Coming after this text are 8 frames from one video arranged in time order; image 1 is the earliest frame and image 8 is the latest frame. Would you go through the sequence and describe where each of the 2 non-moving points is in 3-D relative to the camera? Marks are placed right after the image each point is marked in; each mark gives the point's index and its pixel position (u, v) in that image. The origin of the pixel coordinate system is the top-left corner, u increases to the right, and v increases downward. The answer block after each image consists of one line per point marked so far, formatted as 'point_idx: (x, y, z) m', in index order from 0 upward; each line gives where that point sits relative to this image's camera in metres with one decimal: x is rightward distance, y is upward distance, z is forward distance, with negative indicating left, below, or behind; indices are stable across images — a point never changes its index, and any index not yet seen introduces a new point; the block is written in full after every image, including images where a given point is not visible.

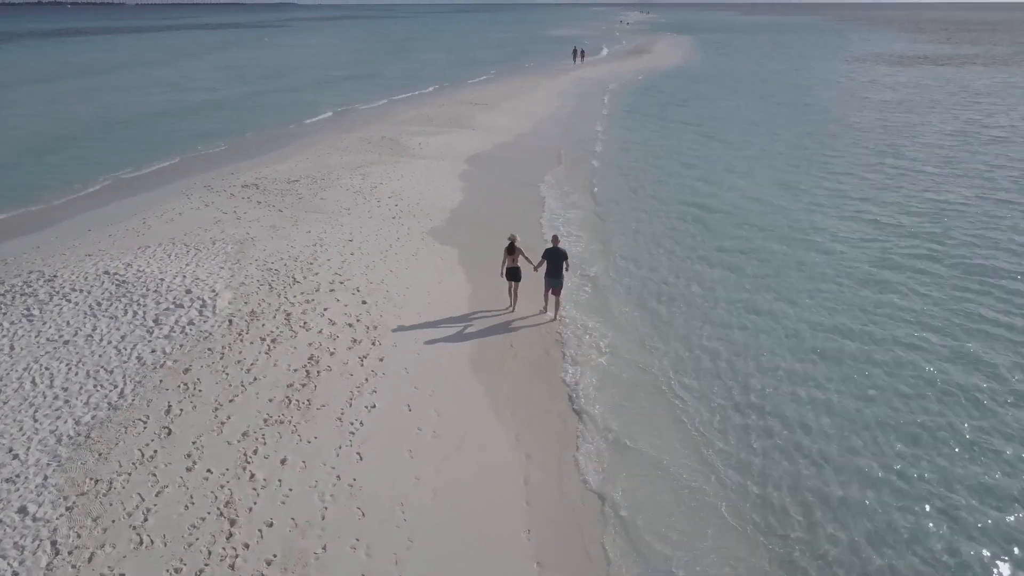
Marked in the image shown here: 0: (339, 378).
0: (-1.9, -1.0, +8.8) m
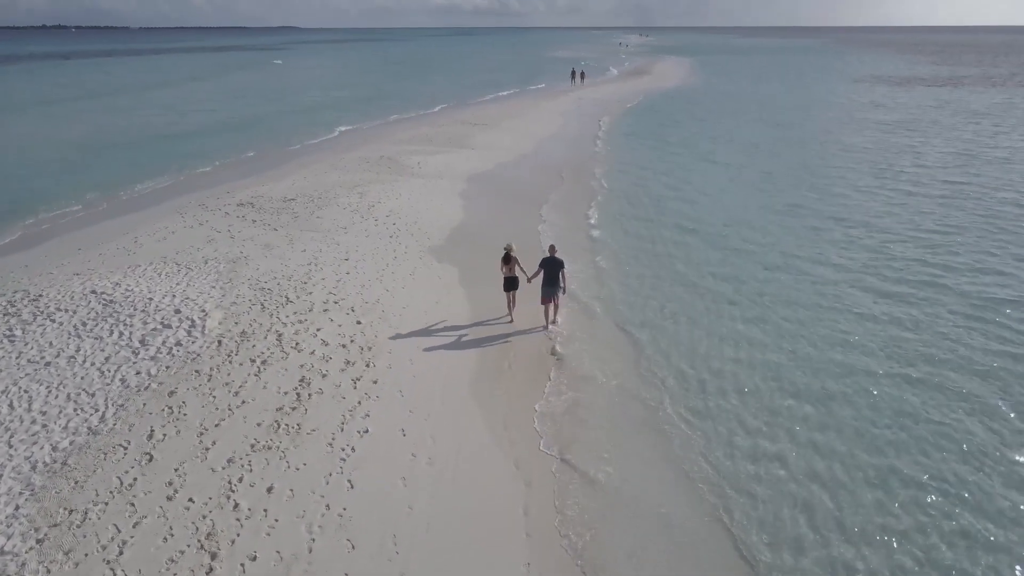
0: (-1.9, -1.2, +8.4) m
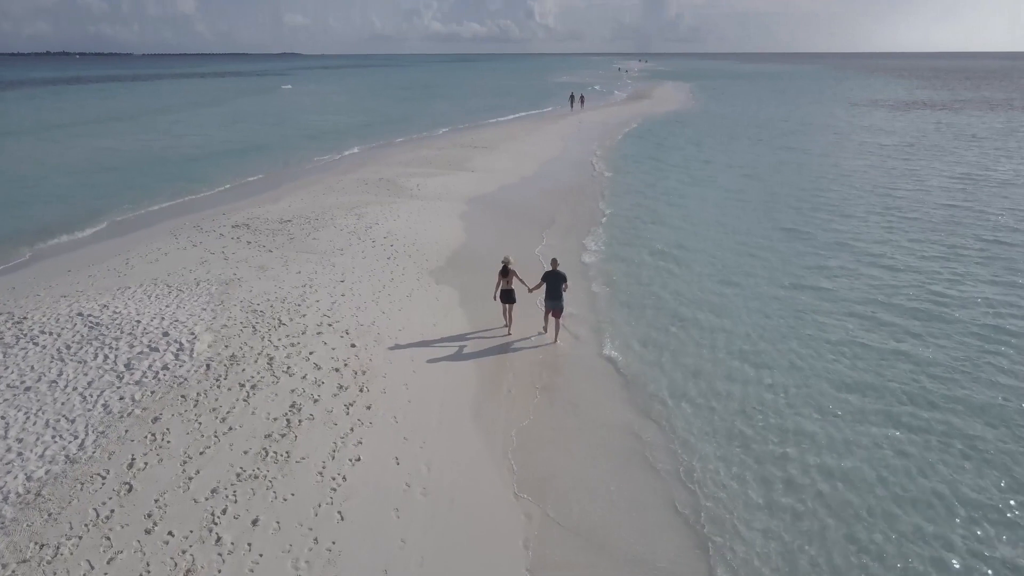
0: (-1.9, -1.4, +8.1) m
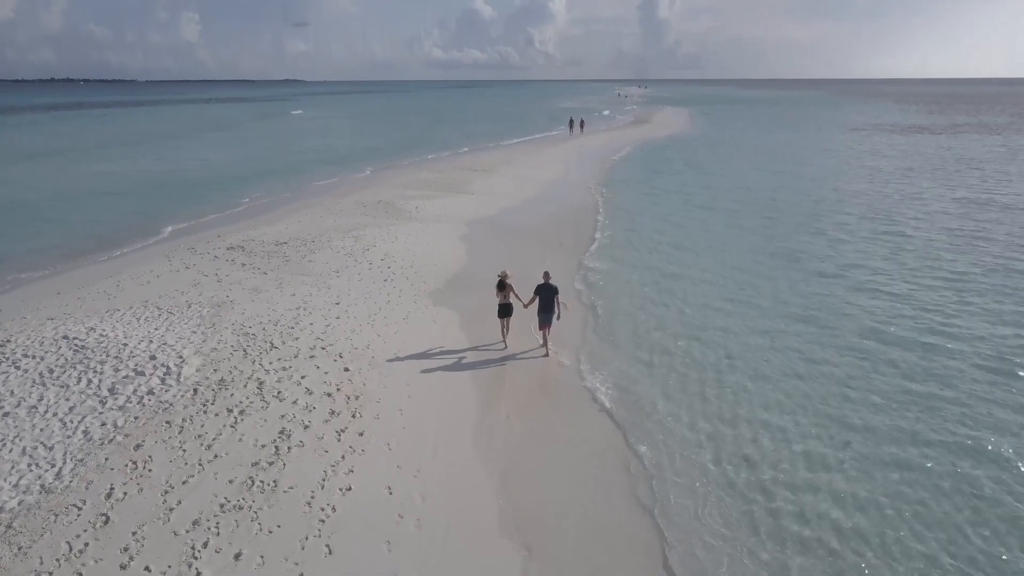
0: (-1.9, -1.6, +7.7) m
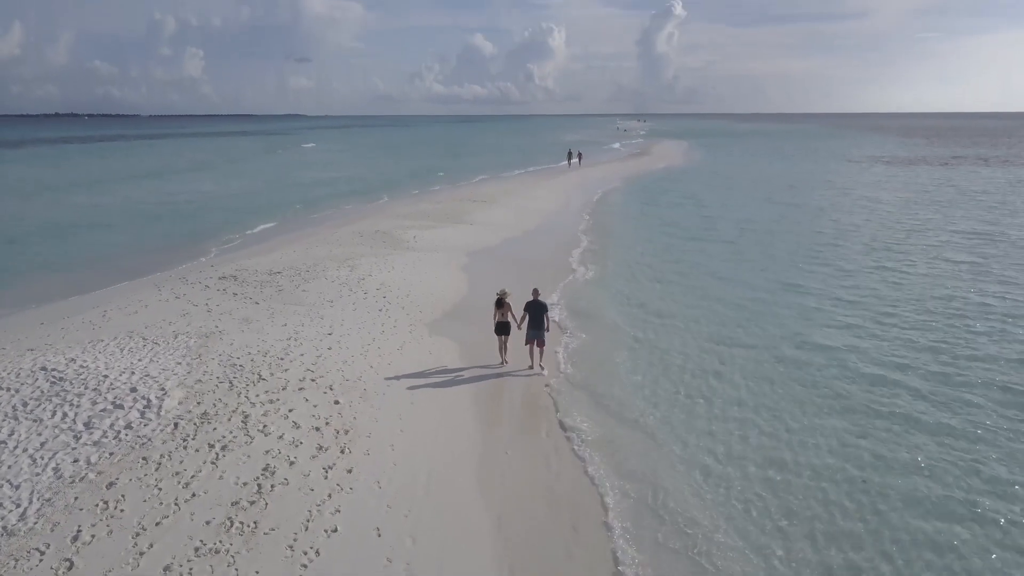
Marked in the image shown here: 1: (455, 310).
0: (-1.9, -1.8, +7.3) m
1: (-1.0, -0.4, +14.6) m
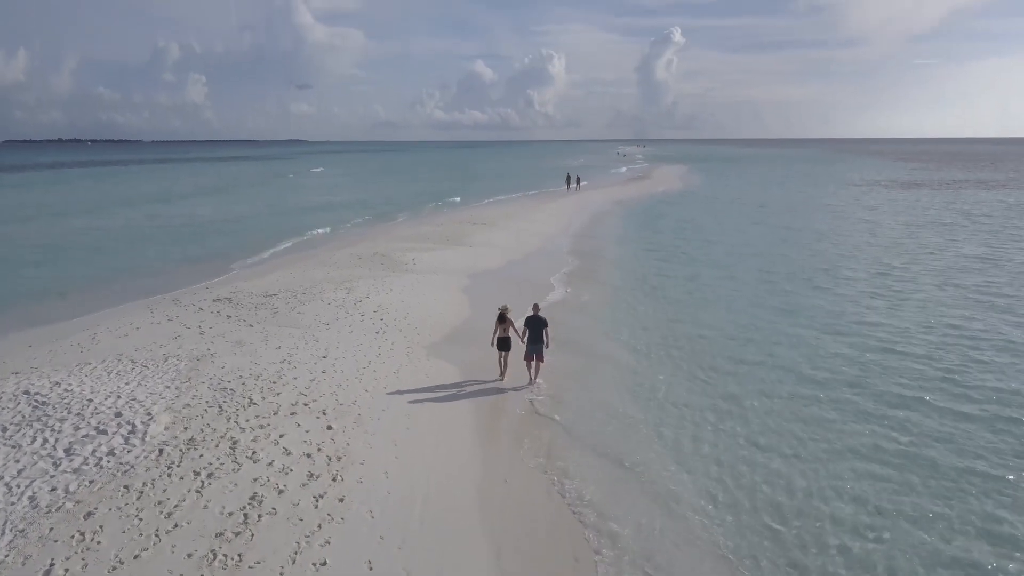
0: (-1.9, -2.0, +6.9) m
1: (-1.0, -0.8, +14.3) m
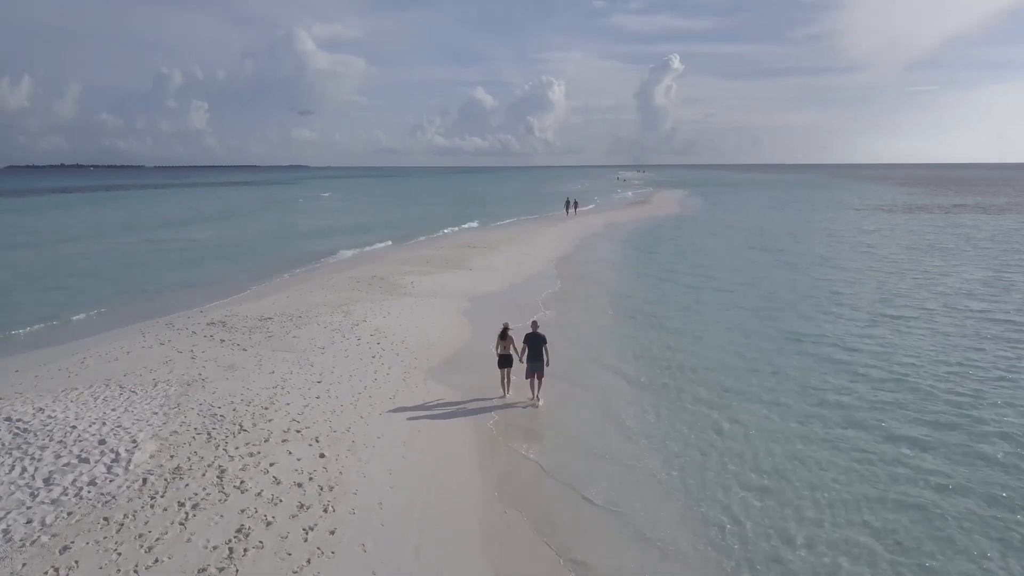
0: (-1.9, -2.2, +6.6) m
1: (-1.0, -1.2, +14.0) m
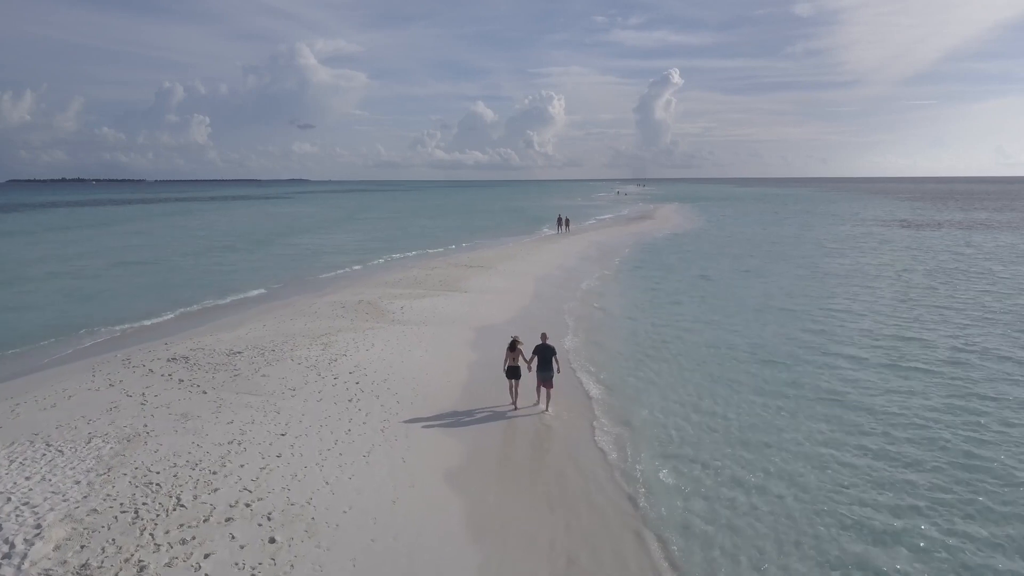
0: (-2.0, -2.6, +4.9) m
1: (-1.1, -1.7, +12.4) m
